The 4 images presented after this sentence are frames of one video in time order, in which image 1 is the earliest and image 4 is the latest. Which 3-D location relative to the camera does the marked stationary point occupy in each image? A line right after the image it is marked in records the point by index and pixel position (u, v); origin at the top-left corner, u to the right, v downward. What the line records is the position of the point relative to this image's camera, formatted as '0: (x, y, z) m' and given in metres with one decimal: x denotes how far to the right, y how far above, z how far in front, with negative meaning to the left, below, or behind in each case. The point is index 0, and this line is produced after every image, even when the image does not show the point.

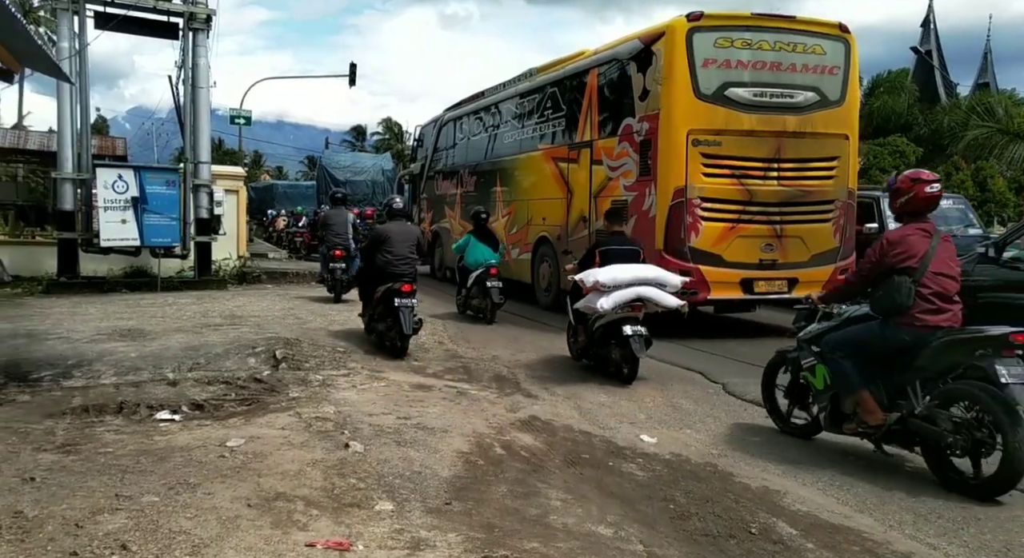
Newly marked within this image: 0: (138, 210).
0: (-5.7, +1.0, +12.6) m
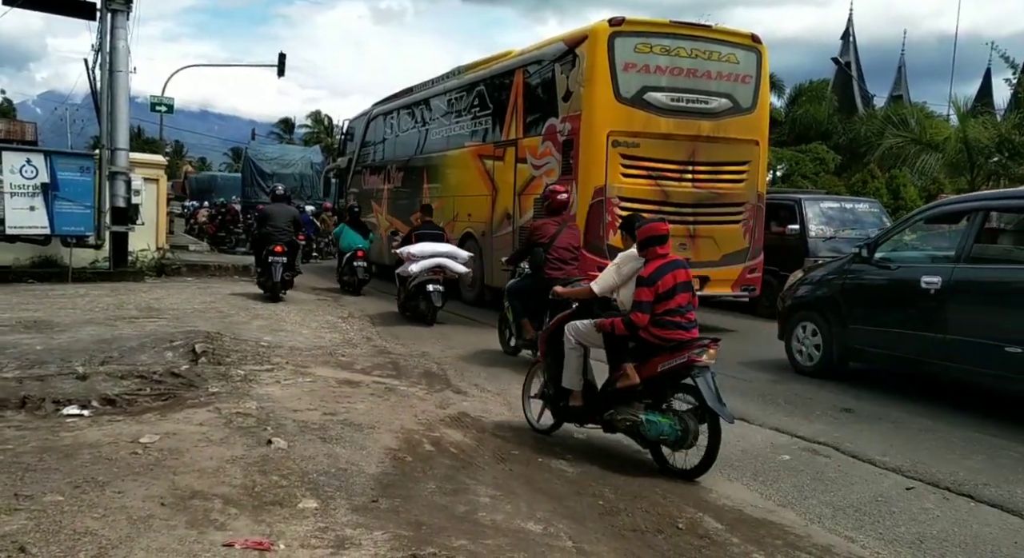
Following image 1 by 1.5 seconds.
0: (-6.7, +1.2, +12.0) m
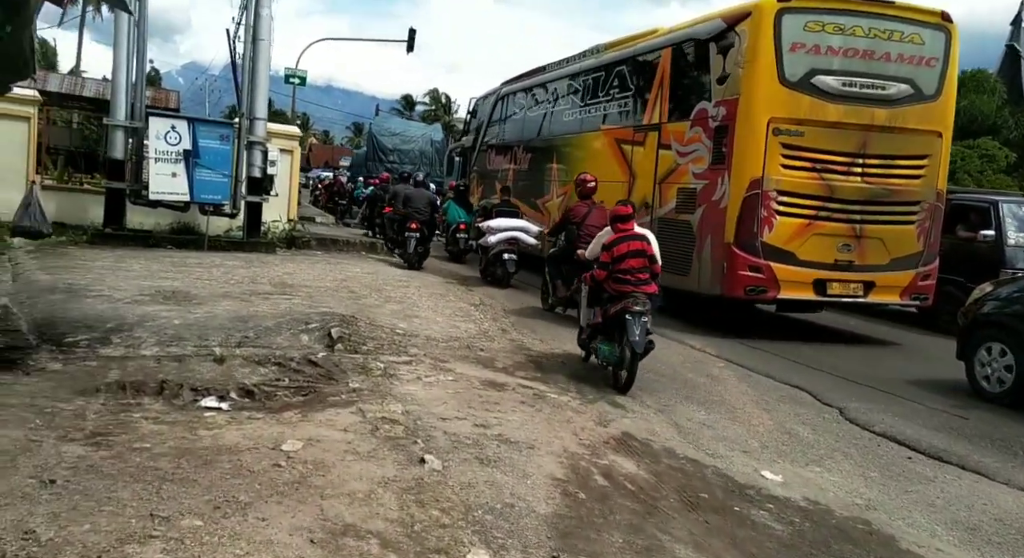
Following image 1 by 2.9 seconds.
0: (-4.7, +1.7, +12.0) m
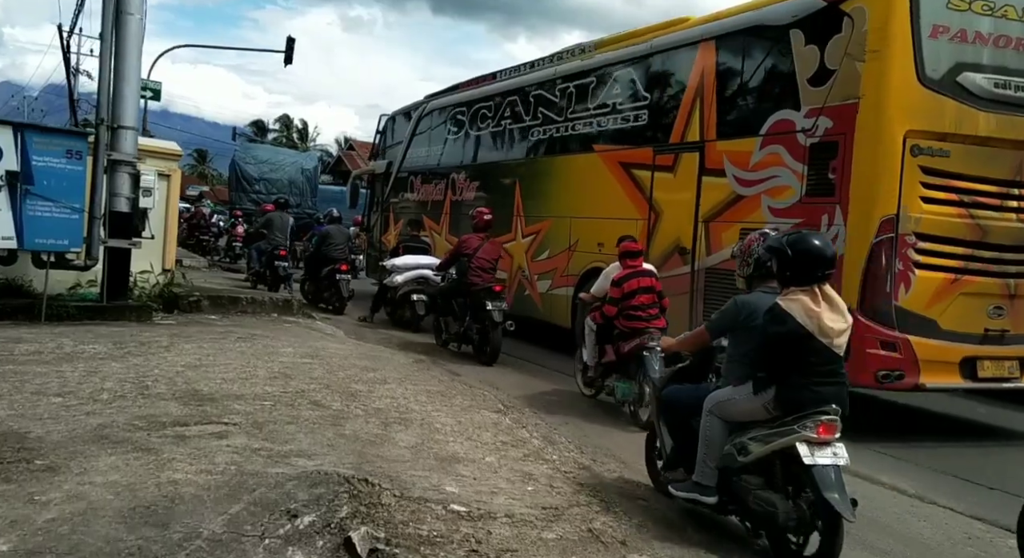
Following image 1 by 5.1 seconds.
0: (-4.7, +0.8, +8.0) m
